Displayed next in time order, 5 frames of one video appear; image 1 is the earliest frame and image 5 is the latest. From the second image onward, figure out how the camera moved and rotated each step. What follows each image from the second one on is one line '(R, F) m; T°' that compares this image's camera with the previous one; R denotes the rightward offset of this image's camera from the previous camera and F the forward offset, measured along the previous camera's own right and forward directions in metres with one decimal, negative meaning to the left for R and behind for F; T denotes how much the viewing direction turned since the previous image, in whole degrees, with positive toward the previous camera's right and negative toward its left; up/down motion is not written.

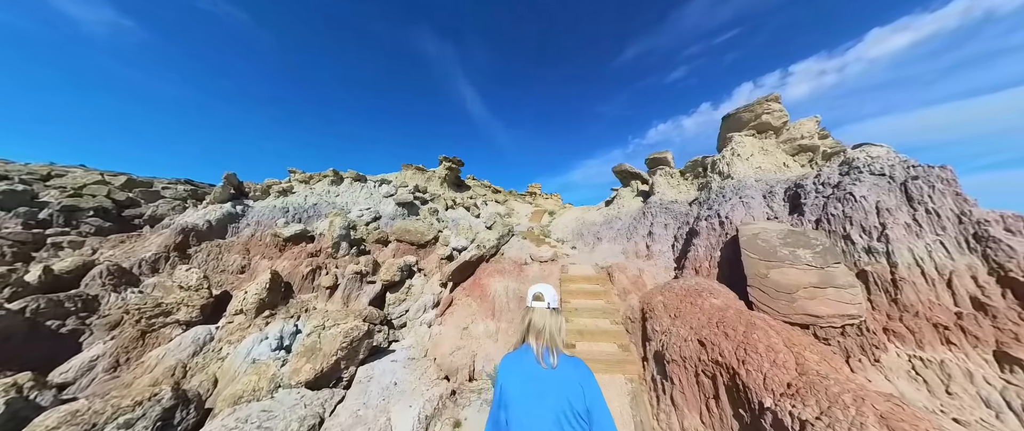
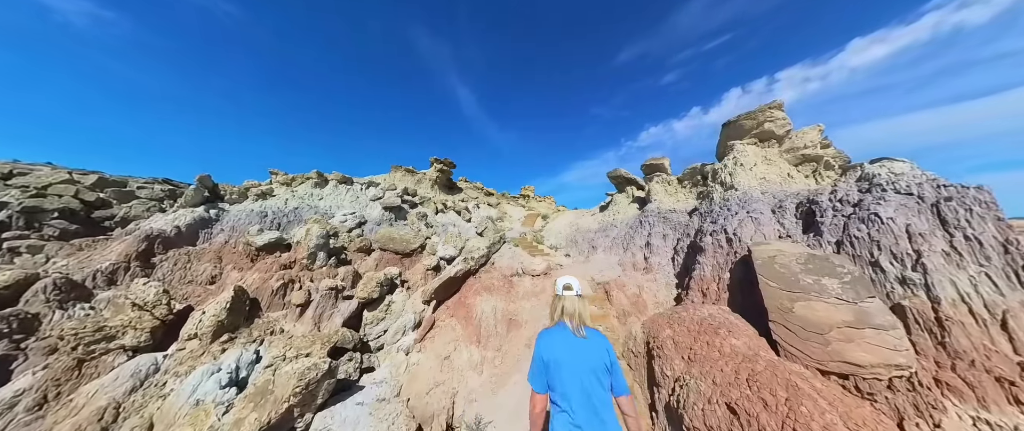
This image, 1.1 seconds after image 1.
(+0.2, +0.9) m; +2°
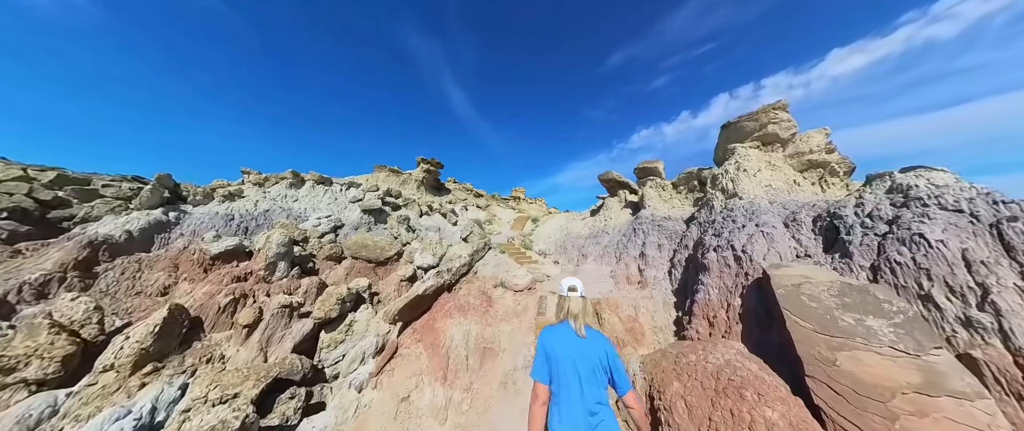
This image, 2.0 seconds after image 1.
(+0.5, +1.3) m; +2°
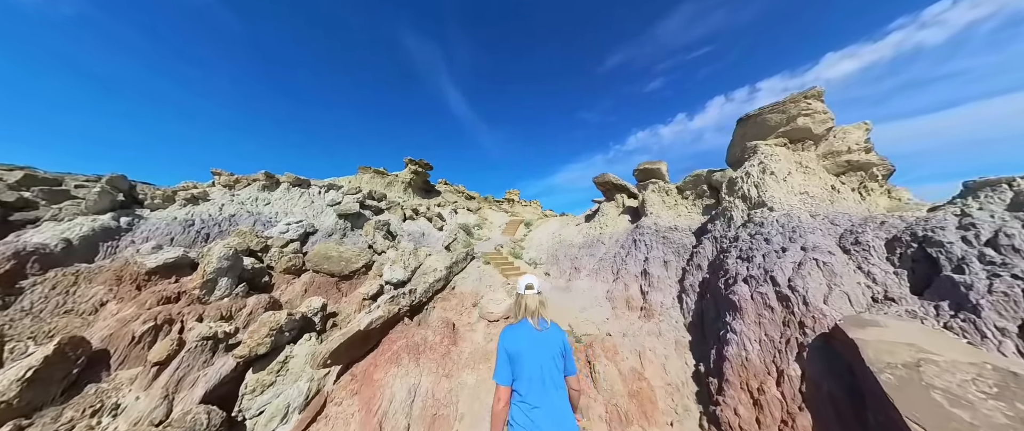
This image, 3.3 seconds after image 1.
(+0.8, +2.0) m; +1°
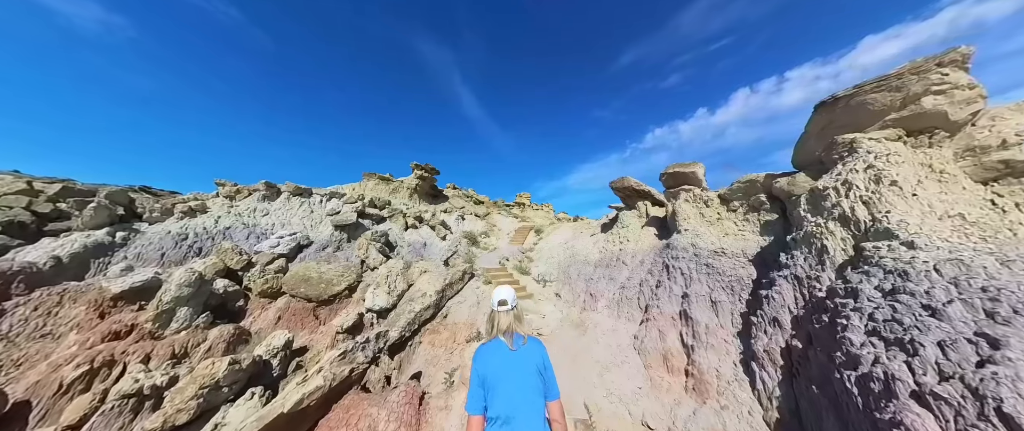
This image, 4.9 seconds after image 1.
(+0.6, +2.3) m; -3°
